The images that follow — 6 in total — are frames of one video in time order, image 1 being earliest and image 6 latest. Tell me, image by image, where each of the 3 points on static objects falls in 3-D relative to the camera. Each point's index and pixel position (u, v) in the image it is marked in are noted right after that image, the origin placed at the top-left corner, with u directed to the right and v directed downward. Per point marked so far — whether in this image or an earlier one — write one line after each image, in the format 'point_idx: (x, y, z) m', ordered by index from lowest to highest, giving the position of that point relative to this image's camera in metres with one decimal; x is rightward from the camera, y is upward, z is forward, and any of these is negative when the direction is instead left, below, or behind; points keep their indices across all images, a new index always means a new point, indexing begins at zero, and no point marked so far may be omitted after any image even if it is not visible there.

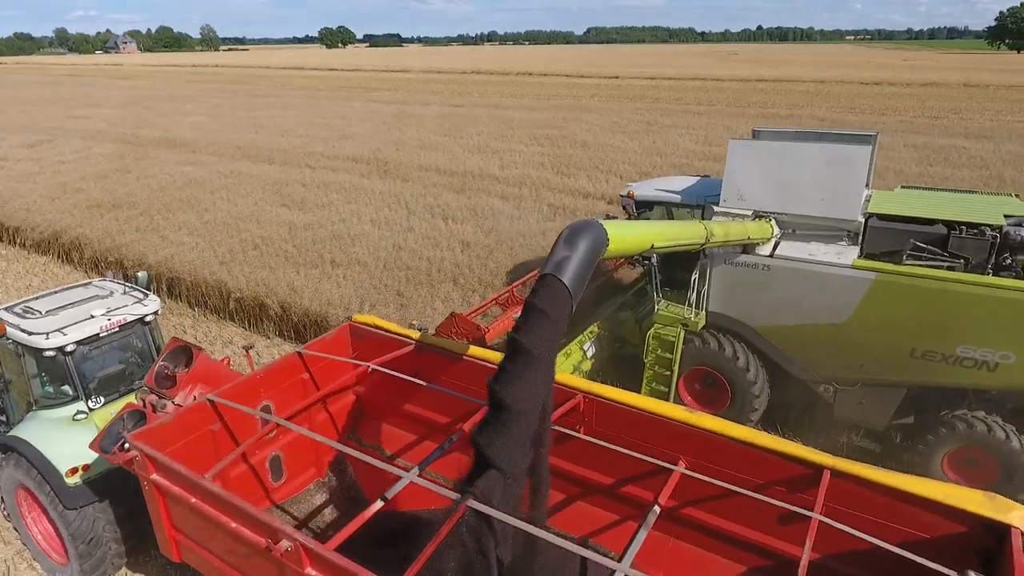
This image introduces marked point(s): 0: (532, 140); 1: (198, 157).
0: (+0.9, +4.2, +18.6) m
1: (-7.9, +3.3, +16.7) m
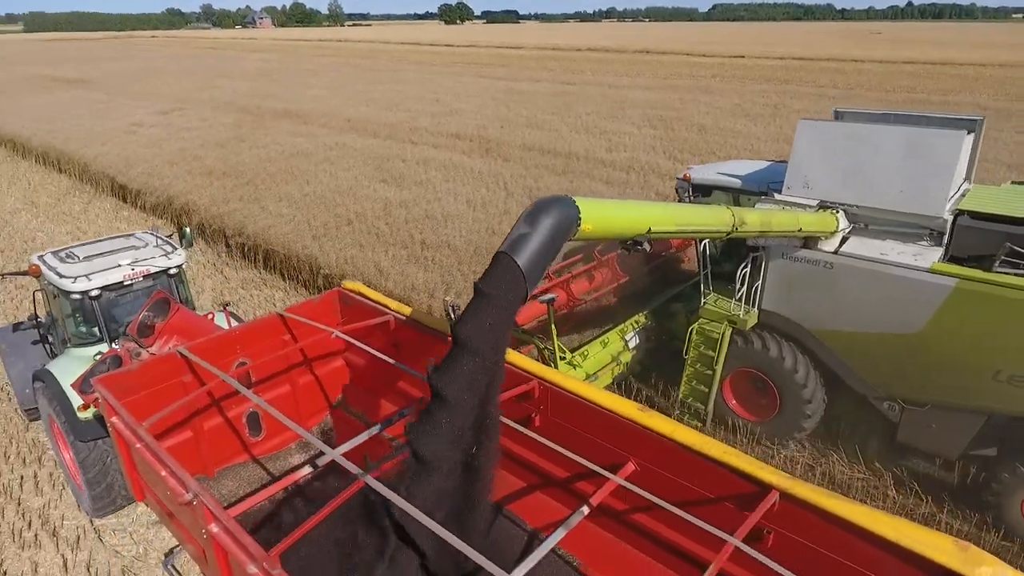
0: (+3.7, +4.6, +18.0) m
1: (-5.4, +4.3, +17.6) m
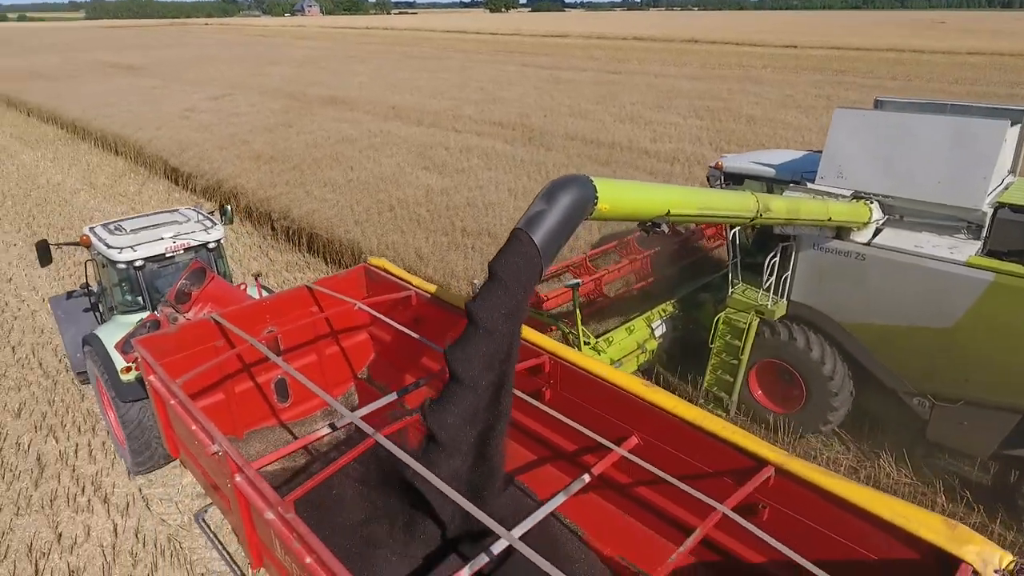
0: (+4.8, +4.8, +17.7) m
1: (-4.3, +4.7, +17.9) m
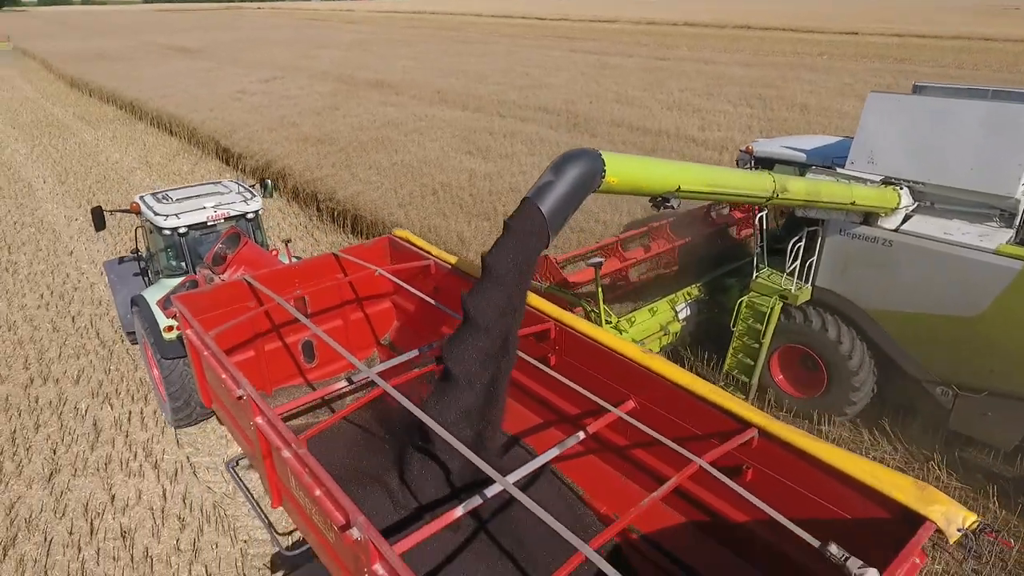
0: (+5.9, +5.1, +17.4) m
1: (-3.1, +5.3, +18.2) m
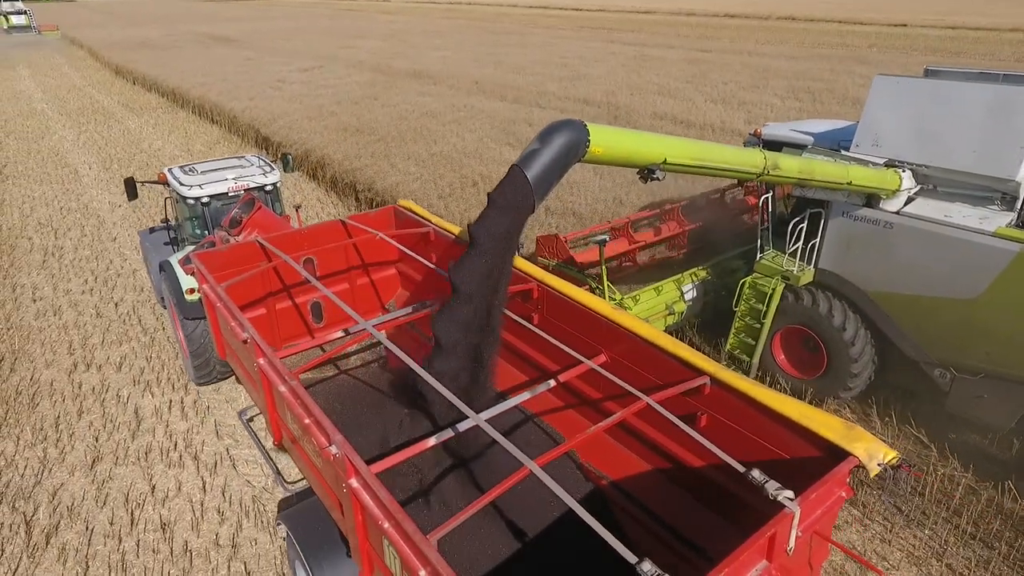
0: (+6.8, +5.2, +17.2) m
1: (-2.2, +5.7, +18.5) m
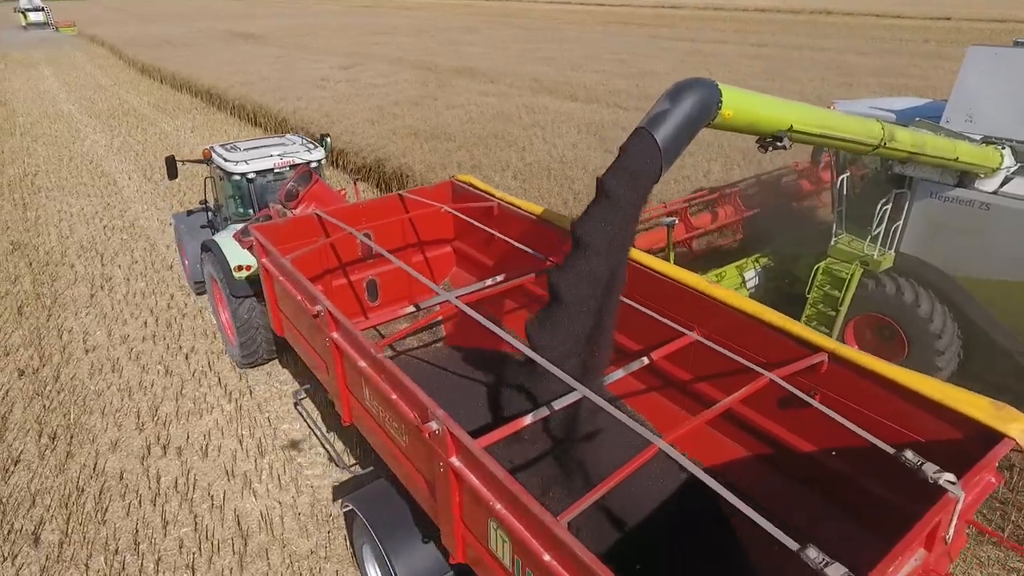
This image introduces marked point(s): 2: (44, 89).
0: (+7.7, +5.3, +16.7) m
1: (-1.2, +5.8, +18.3) m
2: (-13.6, +5.9, +19.1) m
